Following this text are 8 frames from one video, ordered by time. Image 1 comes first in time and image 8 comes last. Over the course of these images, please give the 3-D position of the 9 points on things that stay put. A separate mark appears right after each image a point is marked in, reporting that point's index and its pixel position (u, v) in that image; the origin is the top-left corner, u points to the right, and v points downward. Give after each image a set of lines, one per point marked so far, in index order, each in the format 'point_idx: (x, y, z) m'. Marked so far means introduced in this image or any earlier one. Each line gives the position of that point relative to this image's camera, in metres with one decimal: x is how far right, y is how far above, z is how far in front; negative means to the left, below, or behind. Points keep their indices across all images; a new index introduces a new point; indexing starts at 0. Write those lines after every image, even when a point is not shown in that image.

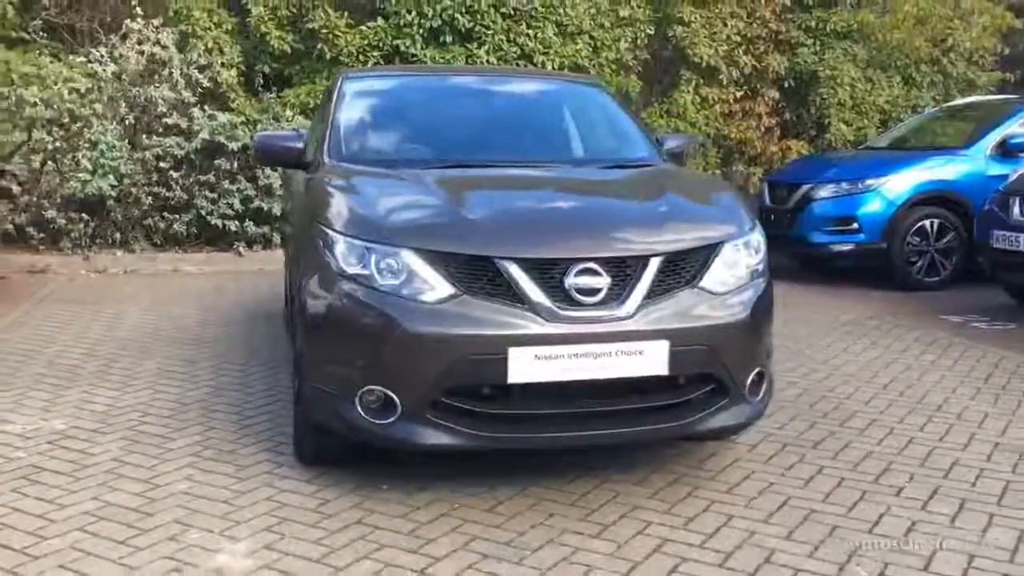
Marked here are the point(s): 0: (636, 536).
0: (+0.4, -0.9, +3.7) m
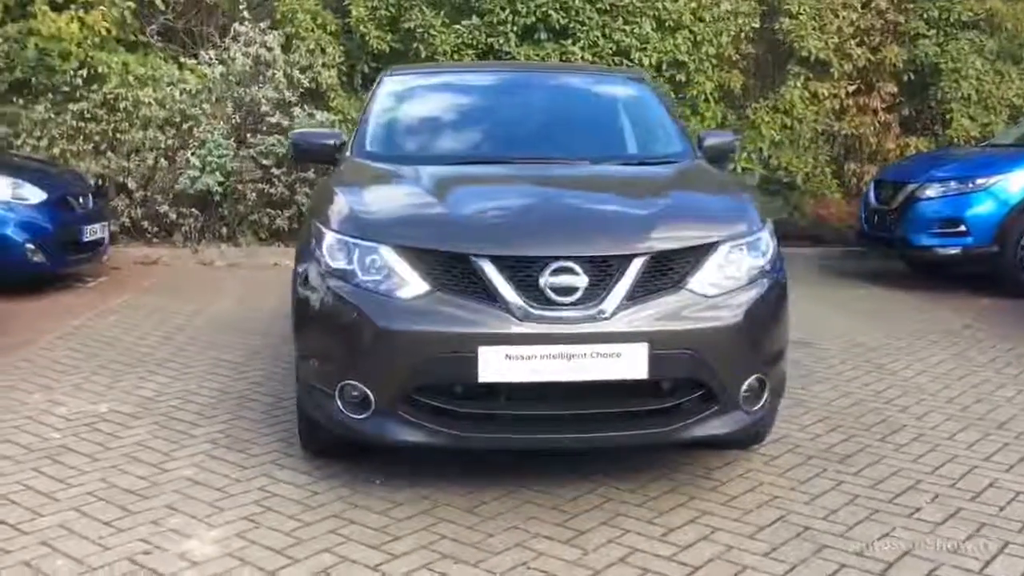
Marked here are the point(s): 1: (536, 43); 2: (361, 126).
0: (+0.3, -0.9, +3.6) m
1: (+0.2, +2.6, +10.9) m
2: (-0.8, +0.8, +5.4) m
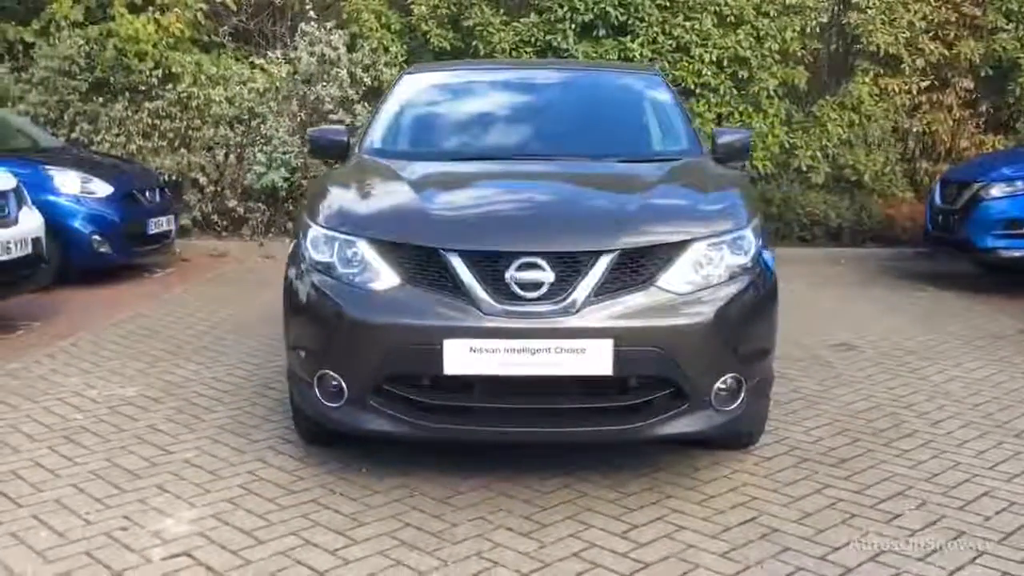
0: (+0.2, -0.9, +3.6) m
1: (+0.9, +2.6, +10.9) m
2: (-0.8, +0.8, +5.5) m
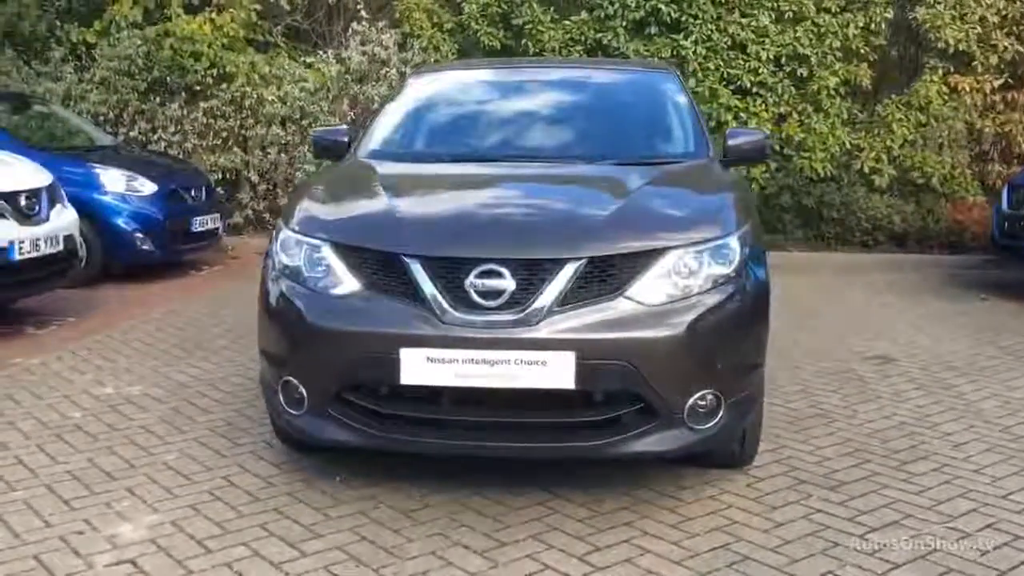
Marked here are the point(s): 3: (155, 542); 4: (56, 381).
0: (0.0, -0.9, +3.5) m
1: (+1.4, +2.6, +10.6) m
2: (-0.7, +0.8, +5.4) m
3: (-1.3, -0.9, +3.6) m
4: (-2.6, -0.5, +5.8) m
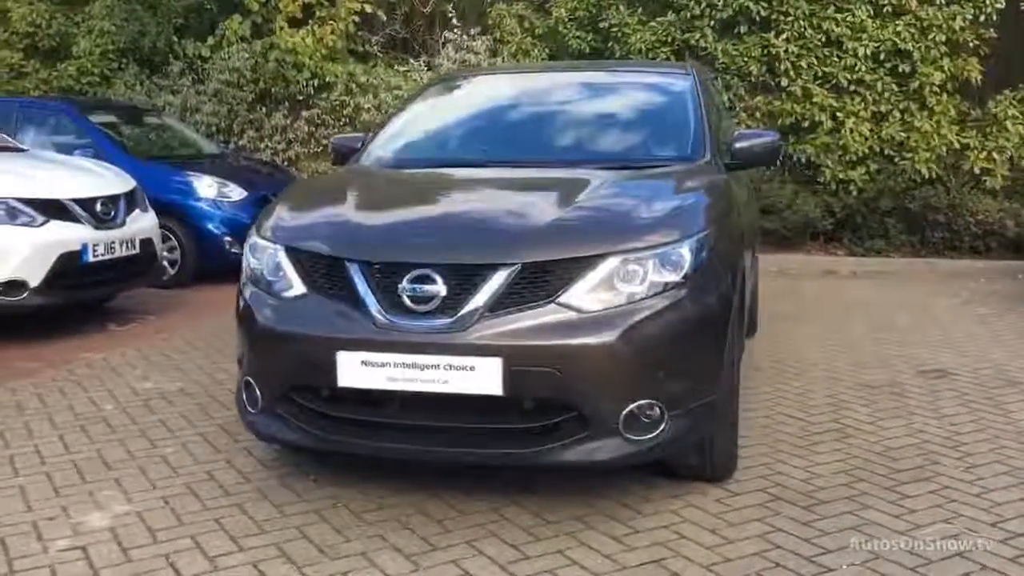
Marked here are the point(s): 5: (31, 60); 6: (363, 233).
0: (-0.2, -0.9, +3.5) m
1: (+2.3, +2.5, +10.3) m
2: (-0.7, +0.8, +5.5) m
3: (-1.5, -0.9, +3.8) m
4: (-2.4, -0.5, +6.2) m
5: (-5.9, +2.8, +12.6) m
6: (-0.5, +0.2, +3.8) m
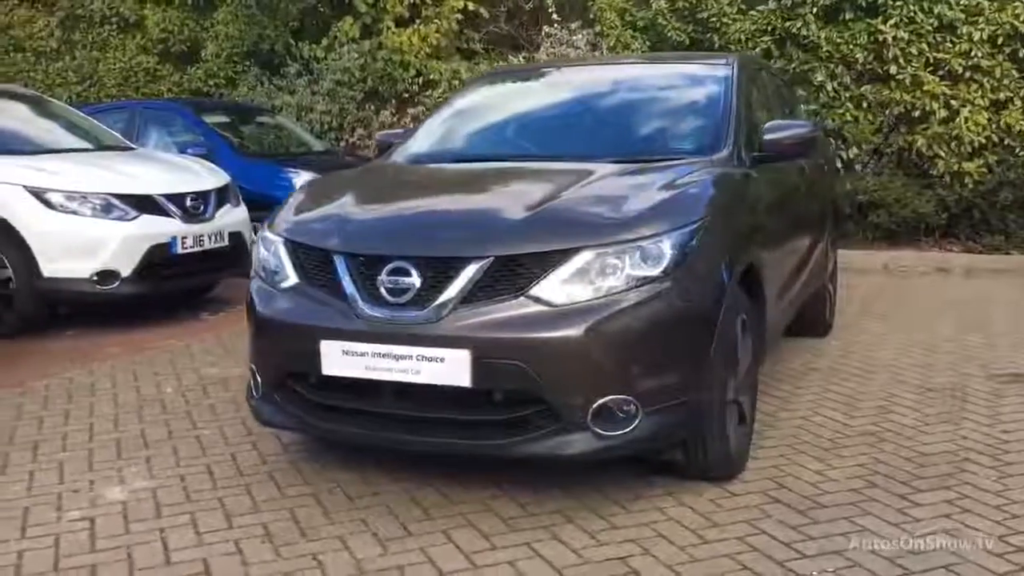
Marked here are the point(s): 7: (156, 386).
0: (-0.3, -0.9, +3.6) m
1: (+3.2, +2.5, +9.9) m
2: (-0.4, +0.9, +5.6) m
3: (-1.5, -0.9, +4.1) m
4: (-2.1, -0.5, +6.5) m
5: (-4.5, +2.9, +13.5) m
6: (-0.6, +0.2, +3.9) m
7: (-2.0, -0.6, +5.9) m
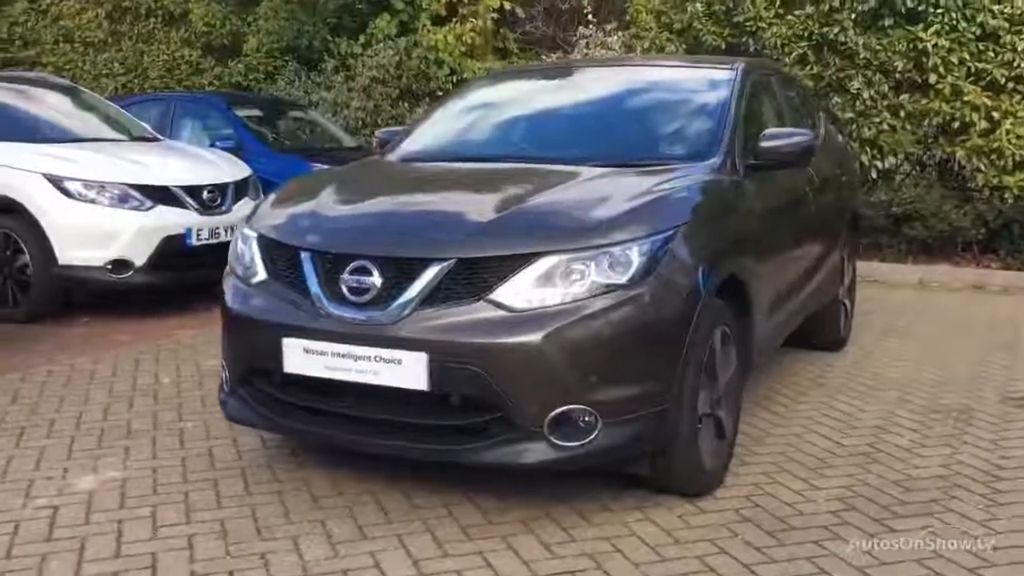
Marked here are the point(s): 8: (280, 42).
0: (-0.5, -0.9, +3.5) m
1: (+3.5, +2.4, +9.7) m
2: (-0.4, +0.9, +5.6) m
3: (-1.7, -0.8, +4.1) m
4: (-2.1, -0.4, +6.6) m
5: (-4.0, +3.0, +13.6) m
6: (-0.7, +0.2, +3.9) m
7: (-2.1, -0.5, +6.0) m
8: (-2.9, +3.1, +12.8) m
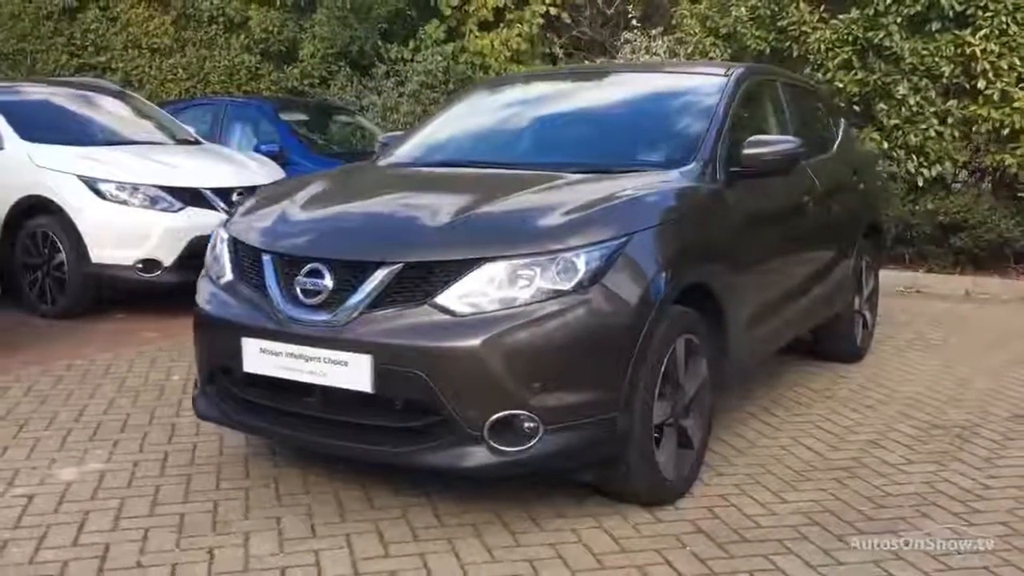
0: (-0.7, -0.9, +3.6) m
1: (+3.8, +2.3, +9.4) m
2: (-0.4, +0.8, +5.6) m
3: (-1.8, -0.8, +4.2) m
4: (-2.0, -0.4, +6.8) m
5: (-3.3, +3.0, +13.9) m
6: (-0.9, +0.2, +3.9) m
7: (-2.1, -0.5, +6.1) m
8: (-2.3, +3.0, +13.1) m
